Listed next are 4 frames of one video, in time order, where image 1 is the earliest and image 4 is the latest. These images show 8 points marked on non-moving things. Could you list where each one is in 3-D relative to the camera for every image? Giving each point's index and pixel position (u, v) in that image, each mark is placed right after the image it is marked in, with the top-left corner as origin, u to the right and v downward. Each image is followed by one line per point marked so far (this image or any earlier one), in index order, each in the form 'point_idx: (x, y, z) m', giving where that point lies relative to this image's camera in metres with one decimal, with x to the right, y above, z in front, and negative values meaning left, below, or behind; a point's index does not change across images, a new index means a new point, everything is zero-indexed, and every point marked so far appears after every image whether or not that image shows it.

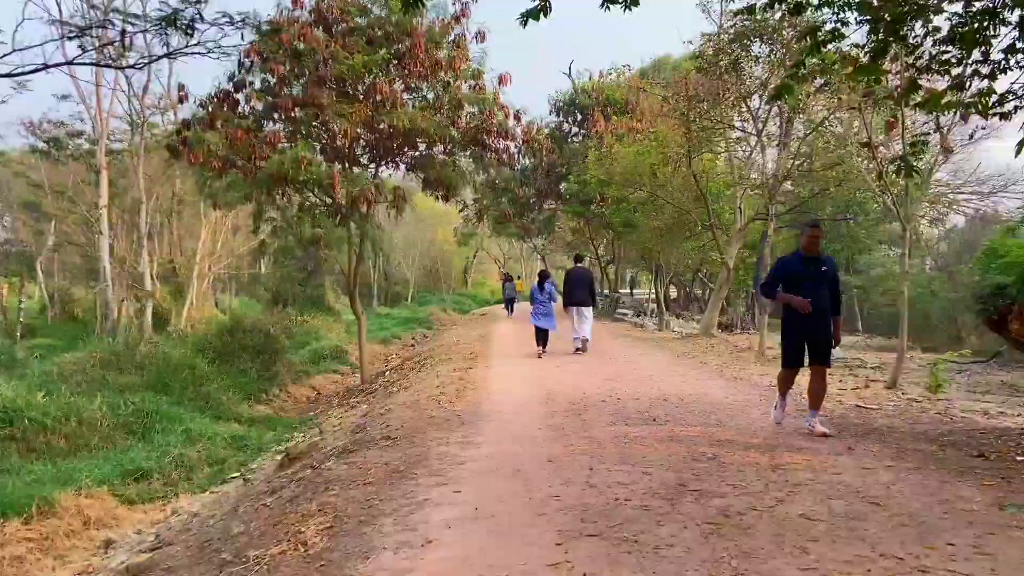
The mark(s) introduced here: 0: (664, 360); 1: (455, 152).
0: (+1.9, -0.9, +10.3) m
1: (-1.0, +2.4, +14.1) m
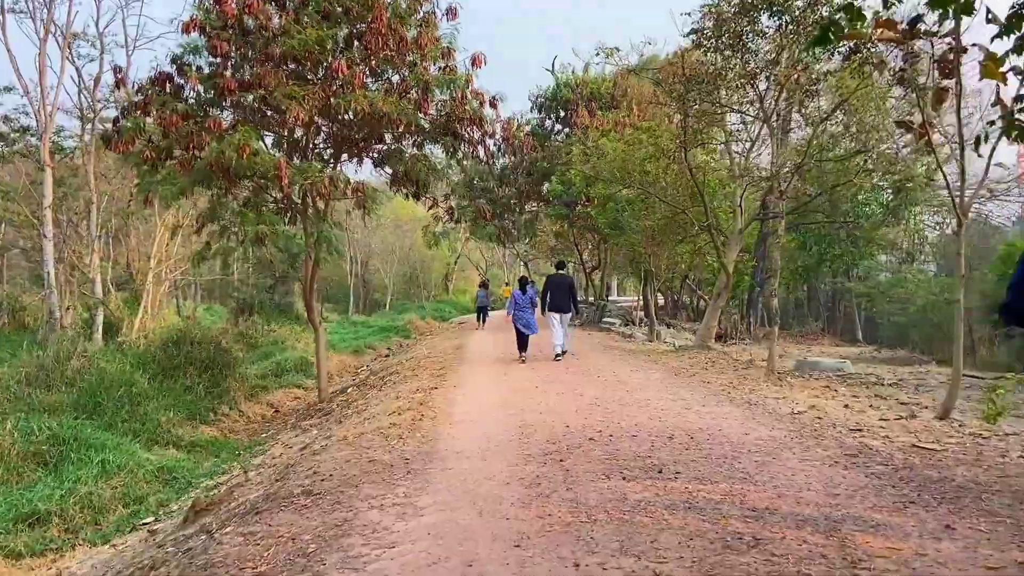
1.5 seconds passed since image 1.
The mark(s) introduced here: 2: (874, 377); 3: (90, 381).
0: (+1.6, -1.0, +8.9) m
1: (-1.4, +2.3, +12.7) m
2: (+5.1, -1.2, +11.6) m
3: (-6.3, -1.4, +12.5) m
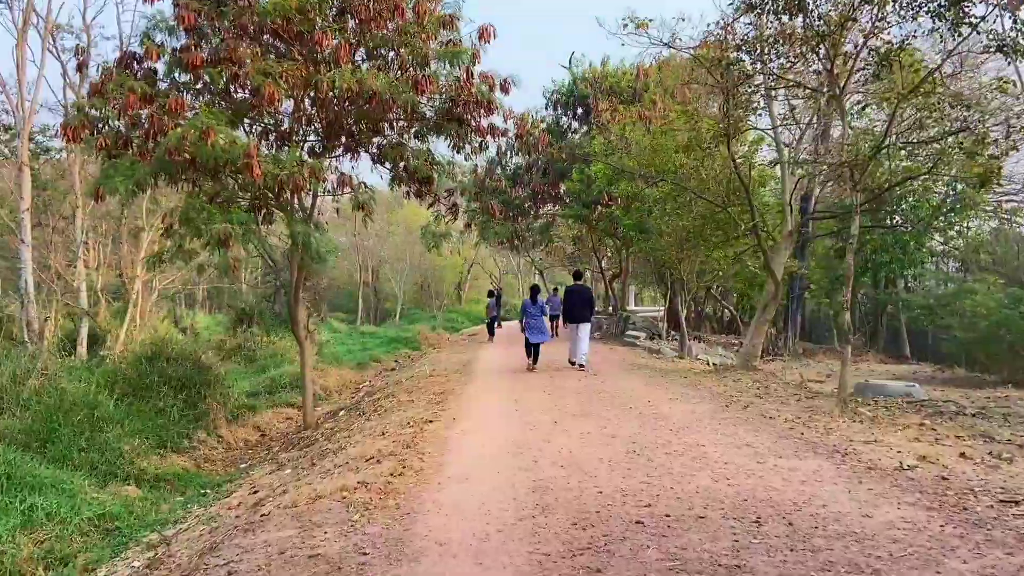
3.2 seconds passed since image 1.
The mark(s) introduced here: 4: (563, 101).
0: (+1.7, -1.1, +7.2) m
1: (-1.2, +2.1, +11.1) m
2: (+5.2, -1.4, +9.8) m
3: (-6.2, -1.5, +11.0) m
4: (+1.3, +4.5, +19.8) m
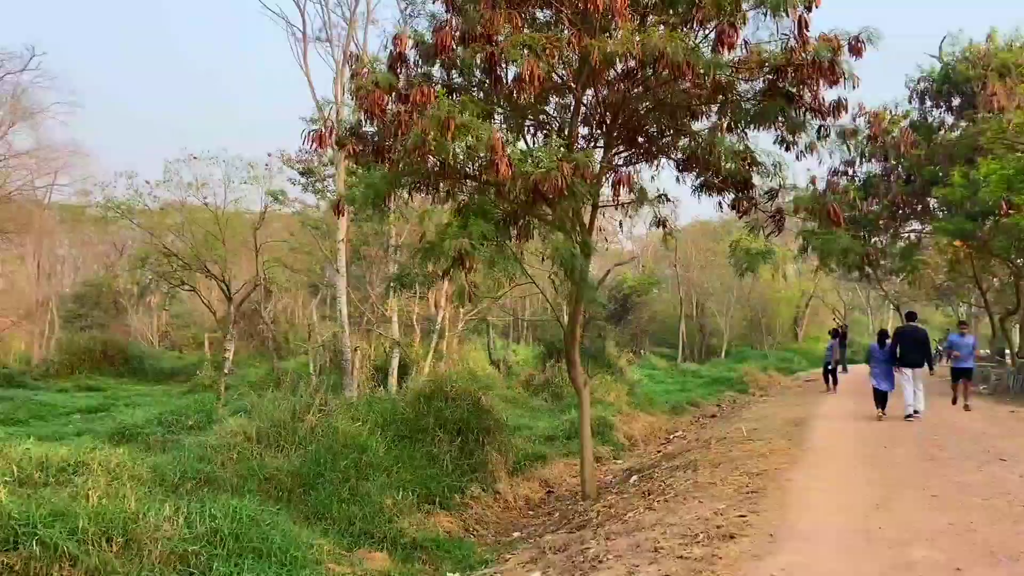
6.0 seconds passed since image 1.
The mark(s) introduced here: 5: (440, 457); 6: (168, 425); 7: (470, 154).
0: (+3.5, -1.3, +3.6) m
1: (+2.3, +1.8, +8.4) m
2: (+7.7, -1.7, +4.6) m
3: (-2.4, -1.9, +10.1) m
4: (+7.9, +3.8, +15.6) m
5: (-0.9, -2.2, +10.8) m
6: (-5.4, -2.1, +12.9) m
7: (-0.4, +1.1, +7.0) m
